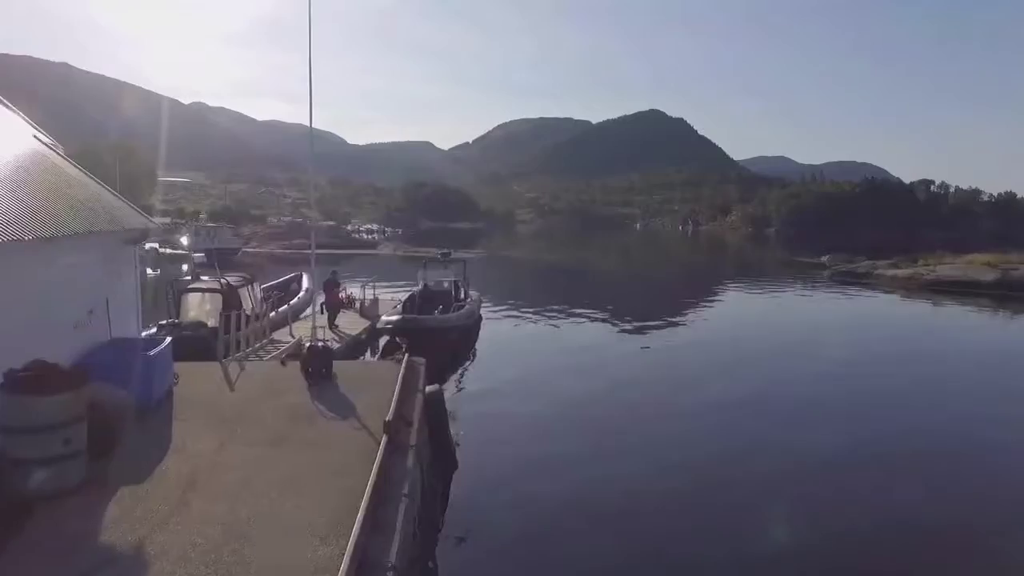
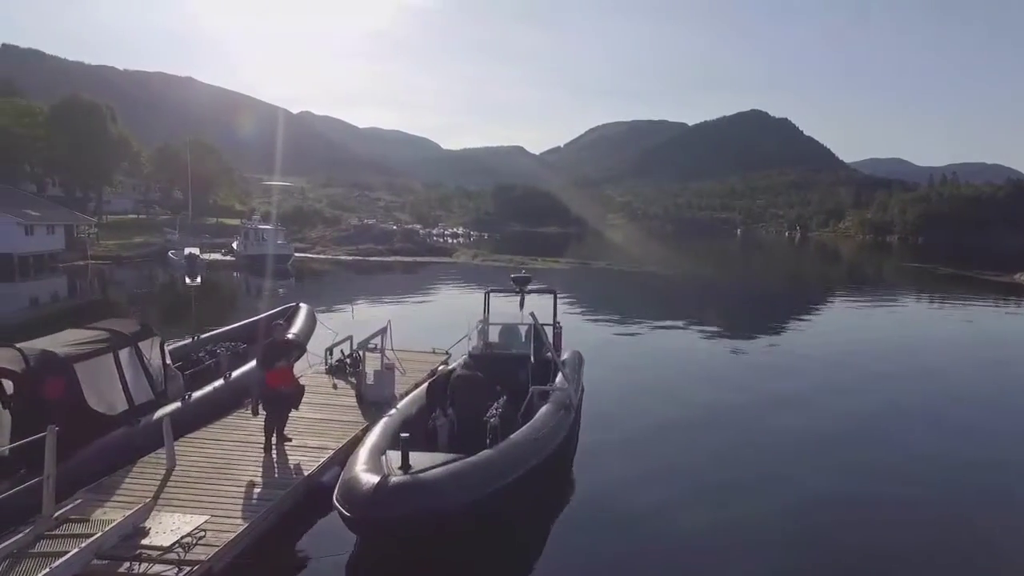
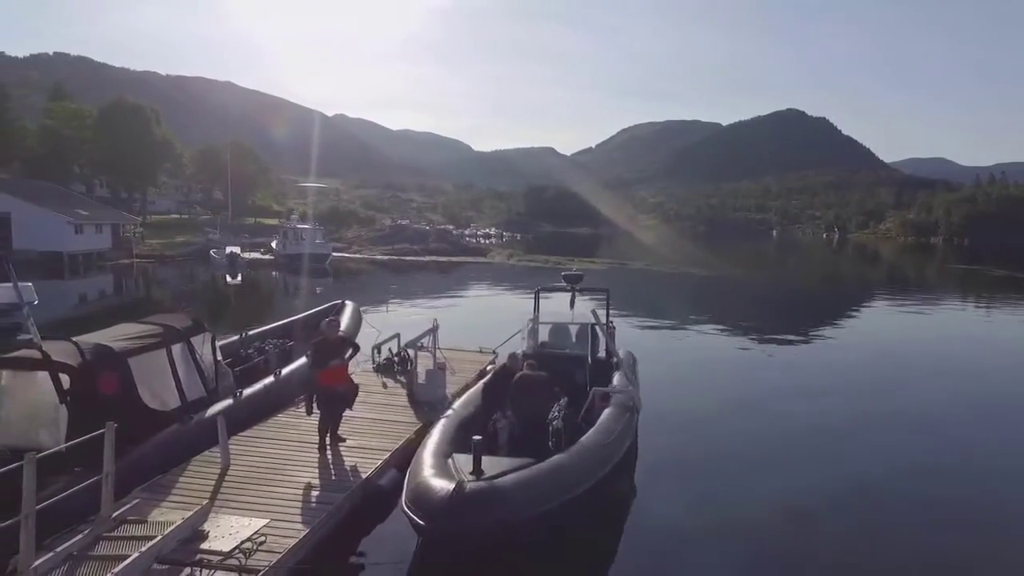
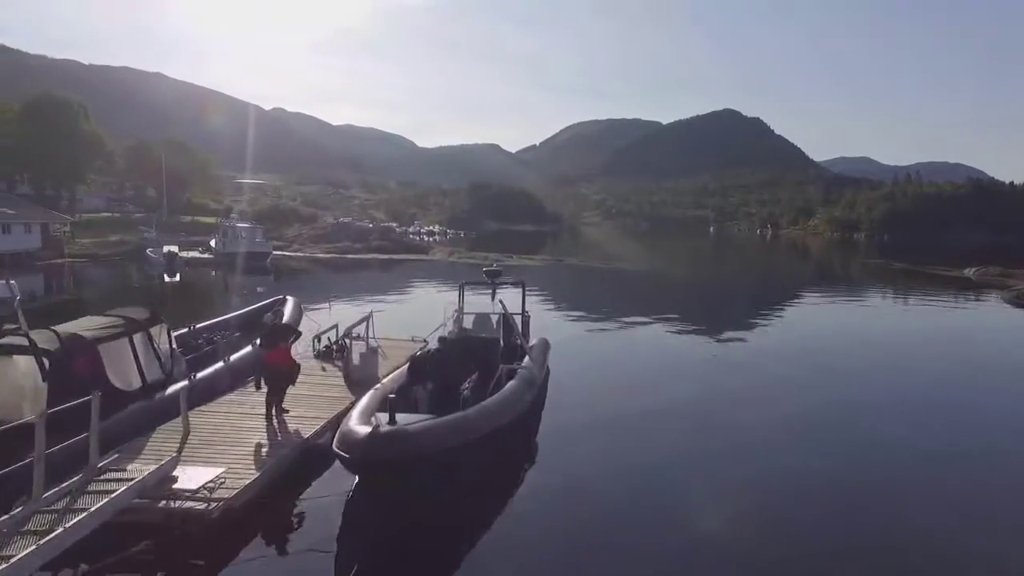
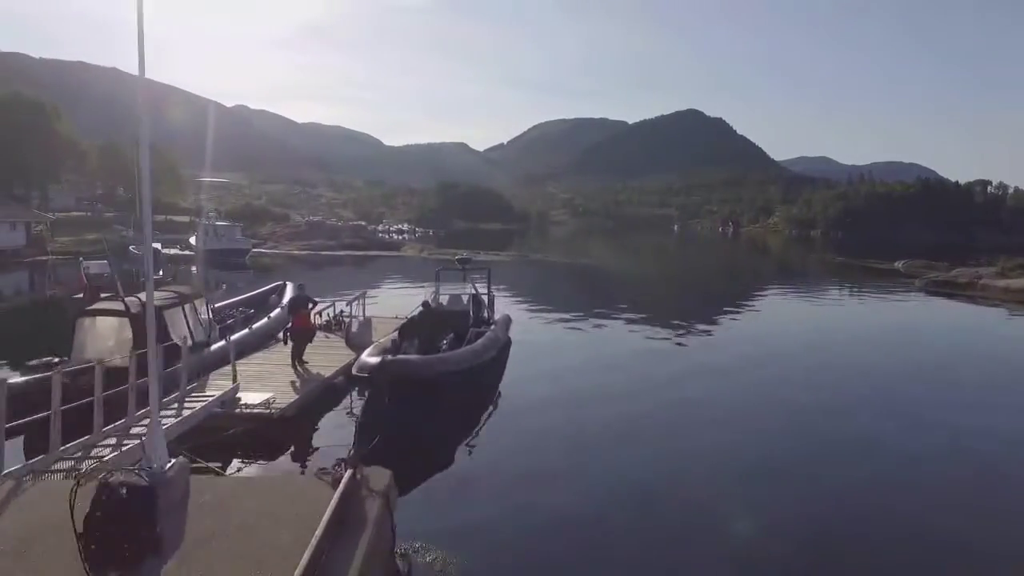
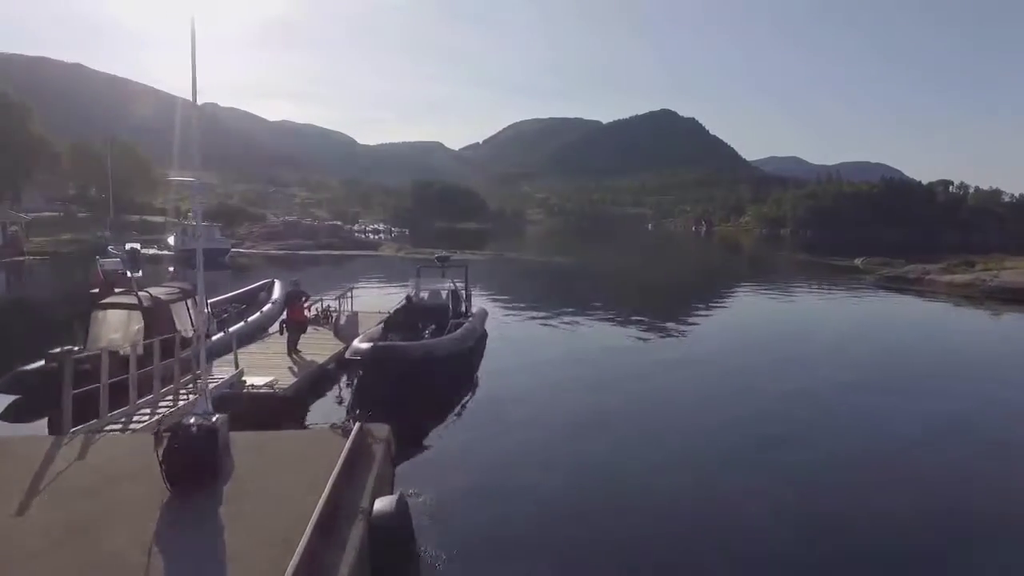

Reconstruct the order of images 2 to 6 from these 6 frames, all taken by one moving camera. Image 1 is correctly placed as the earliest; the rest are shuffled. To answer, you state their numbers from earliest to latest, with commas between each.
6, 5, 4, 2, 3
